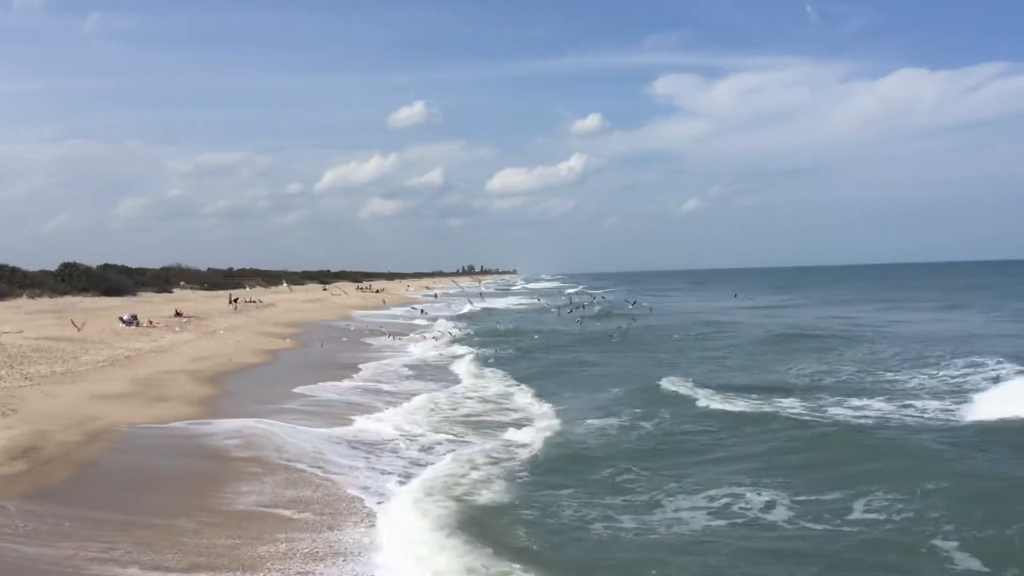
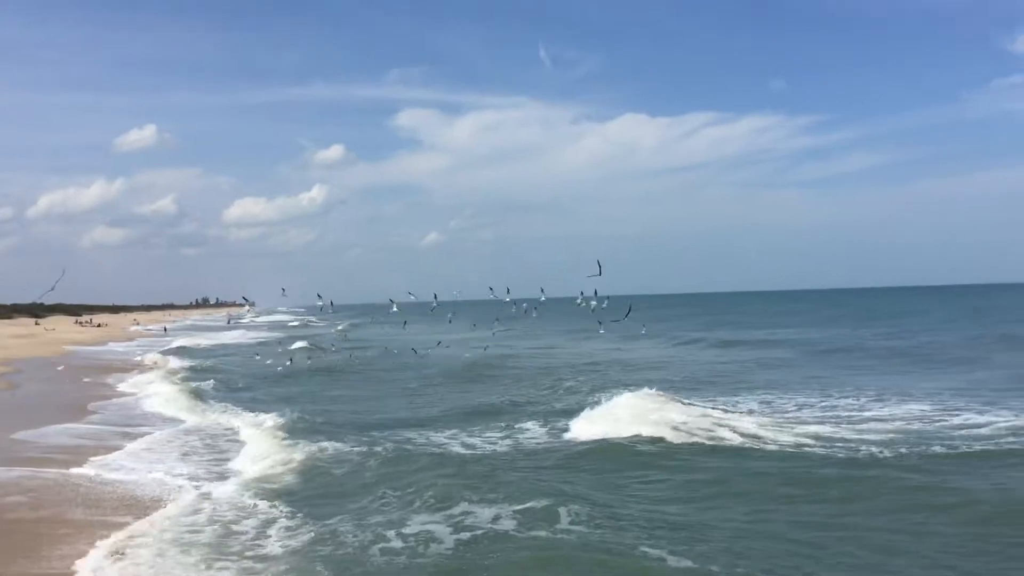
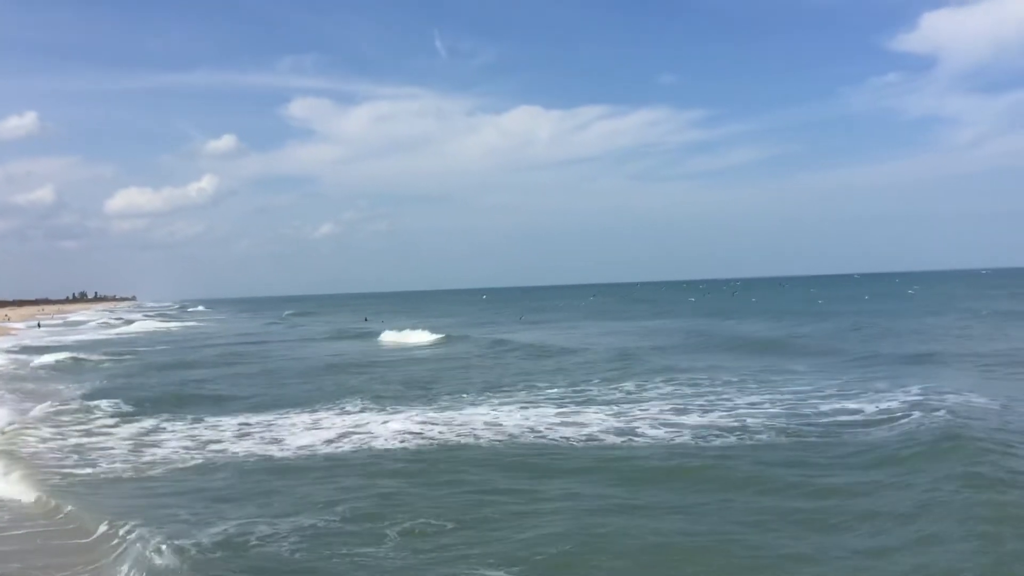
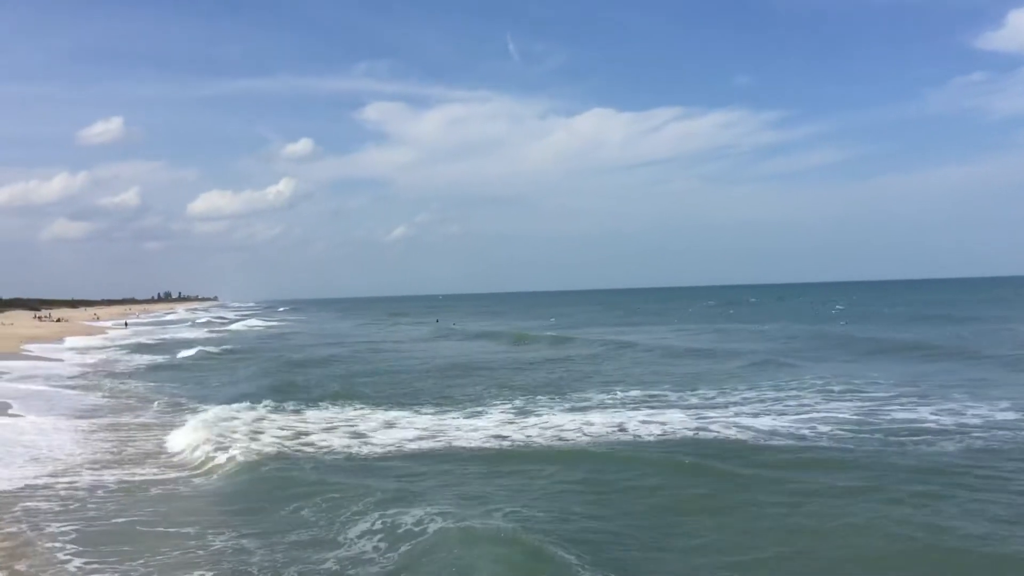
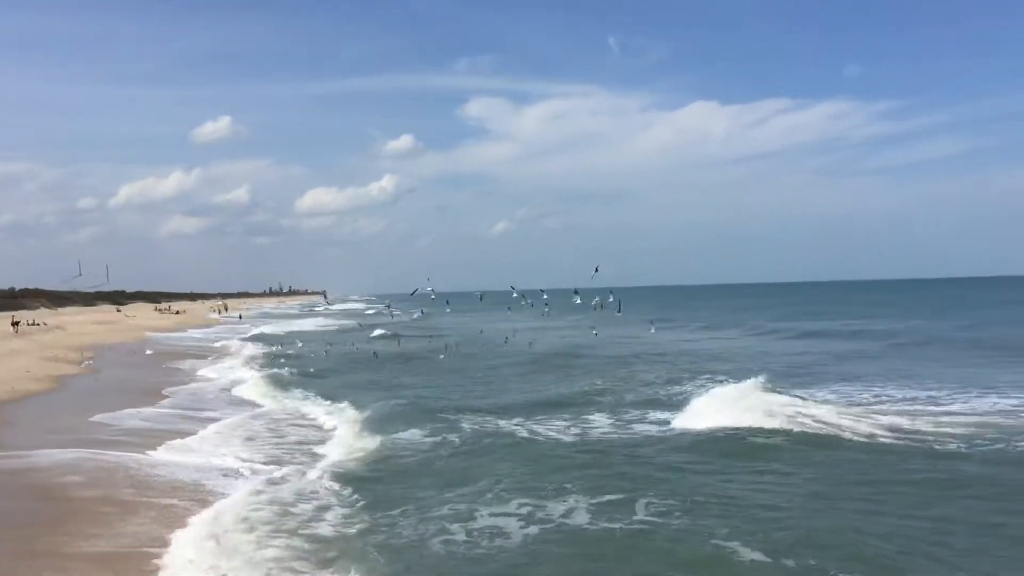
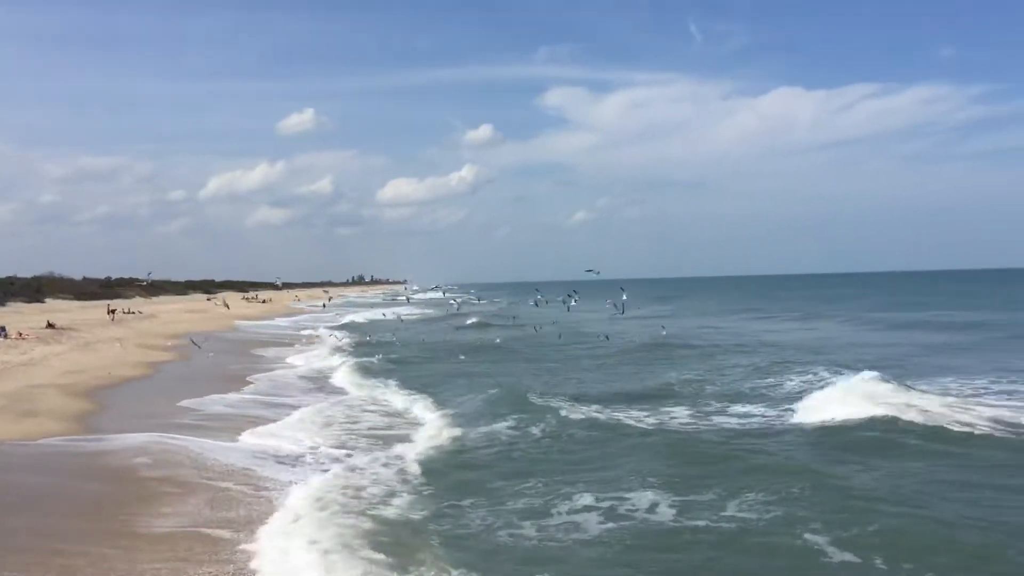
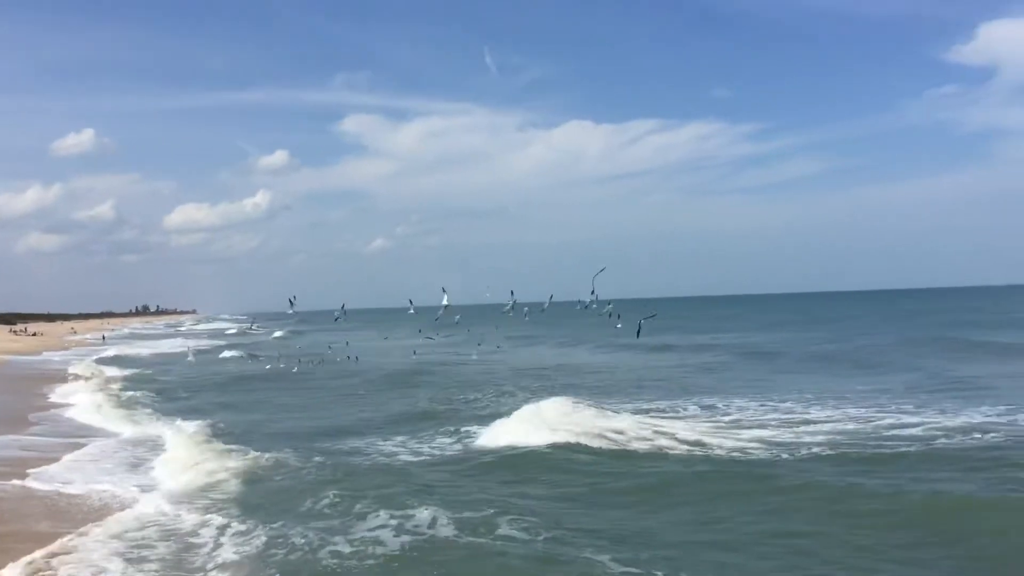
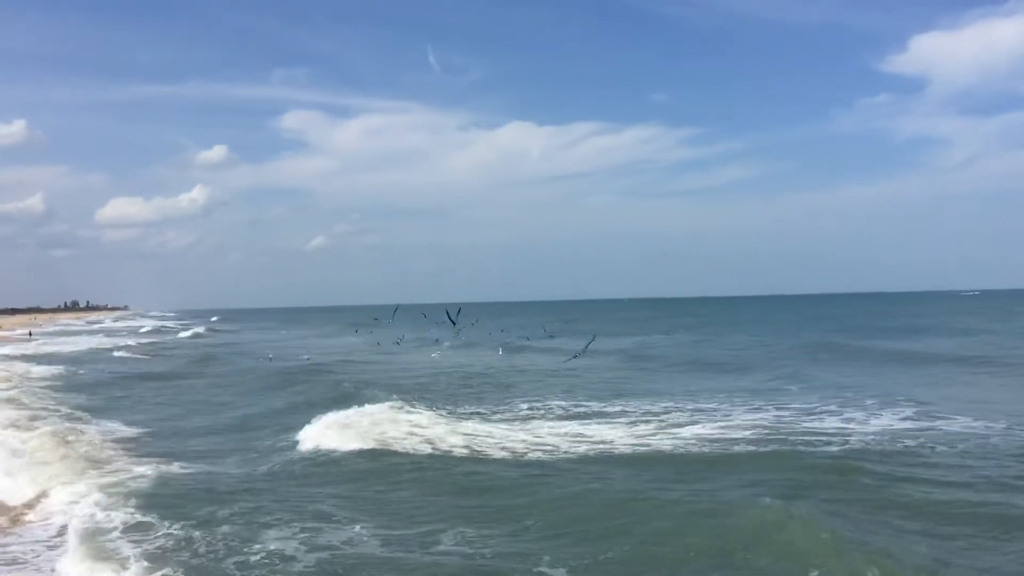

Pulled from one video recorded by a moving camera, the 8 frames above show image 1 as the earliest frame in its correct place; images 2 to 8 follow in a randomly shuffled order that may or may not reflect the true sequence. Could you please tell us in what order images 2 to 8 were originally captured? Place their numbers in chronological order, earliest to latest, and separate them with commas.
6, 5, 2, 7, 8, 4, 3
